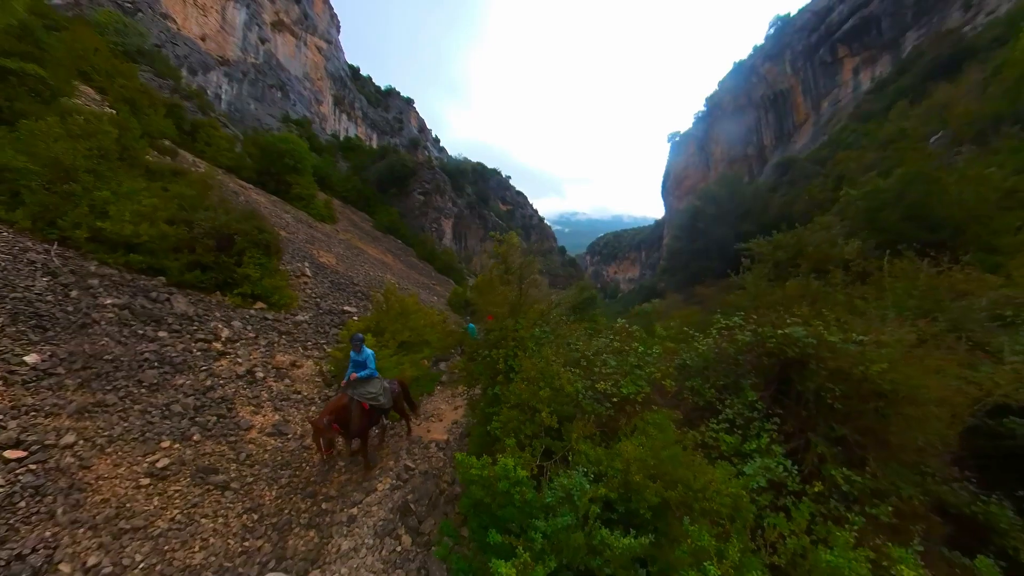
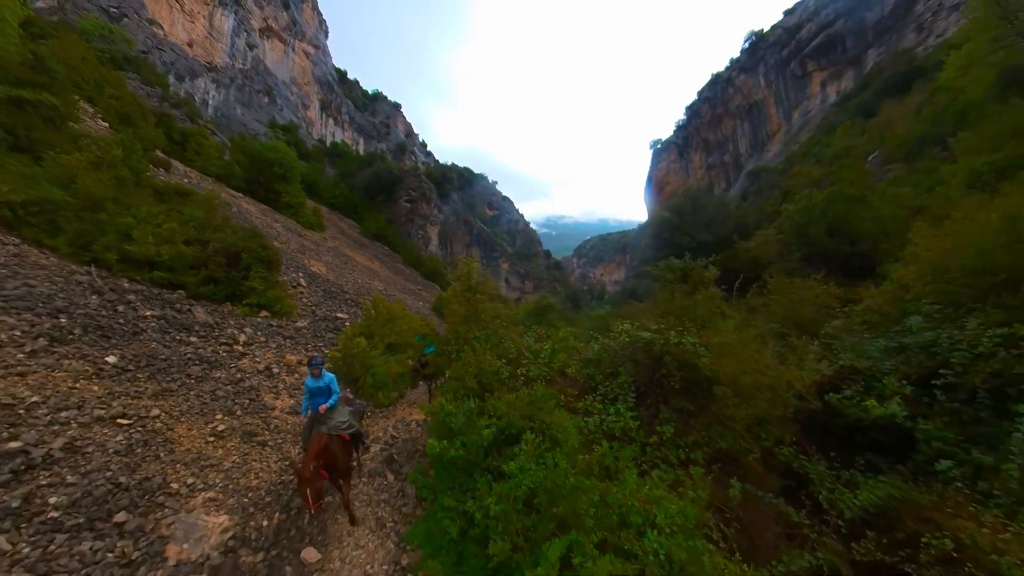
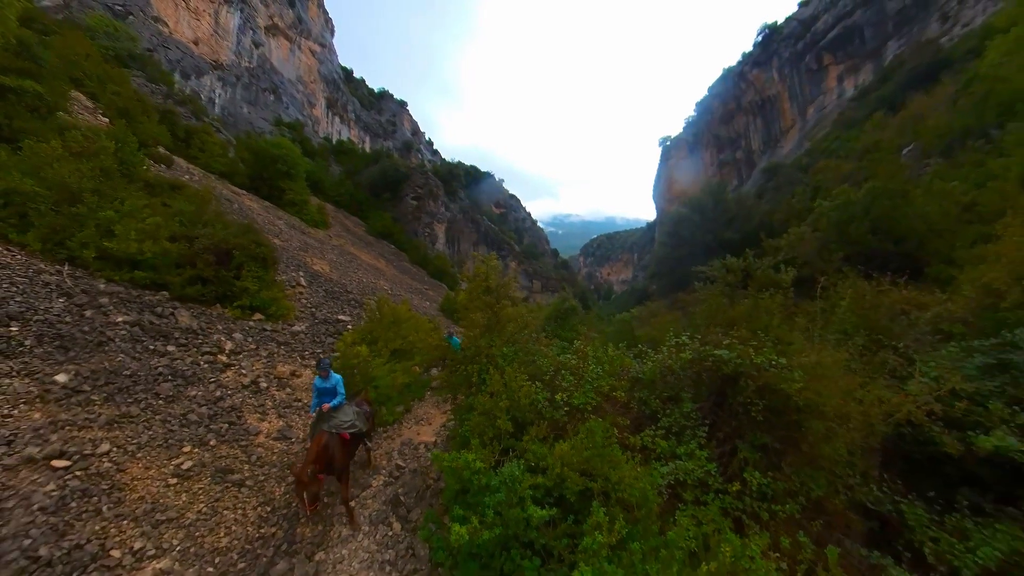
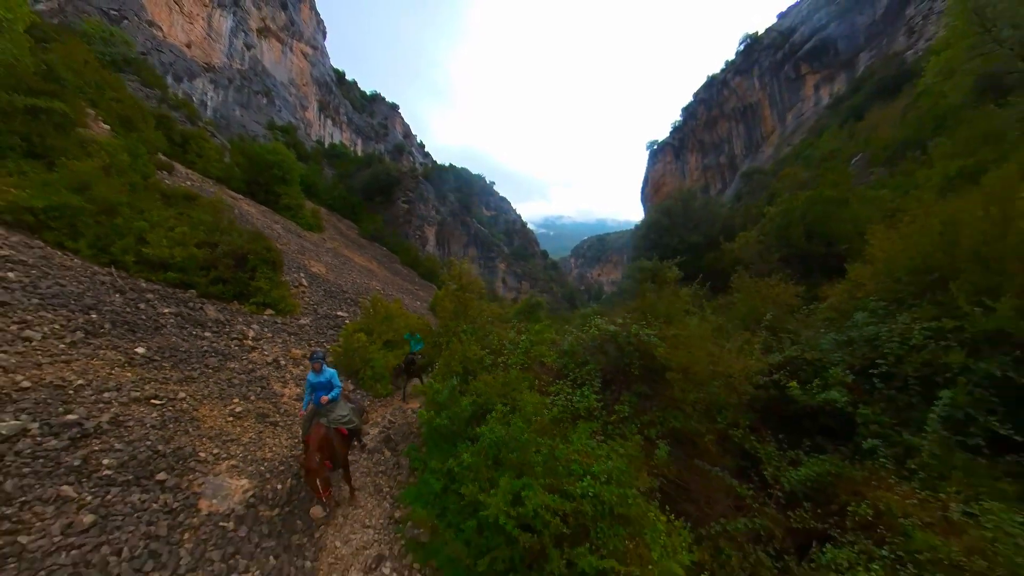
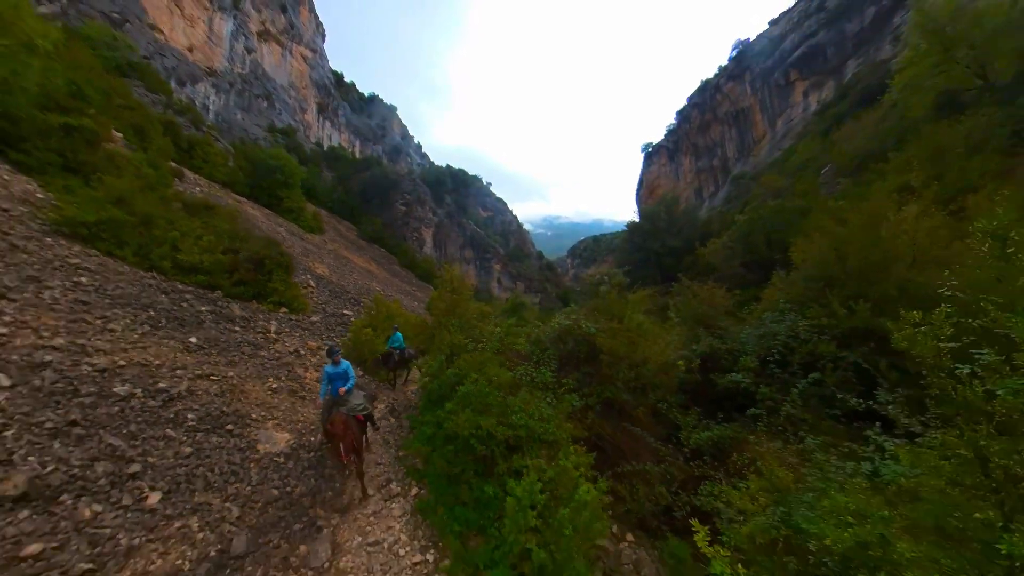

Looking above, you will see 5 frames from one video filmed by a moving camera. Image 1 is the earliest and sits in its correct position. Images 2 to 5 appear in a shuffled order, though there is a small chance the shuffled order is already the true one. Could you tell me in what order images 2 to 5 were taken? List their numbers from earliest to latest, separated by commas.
3, 2, 4, 5
